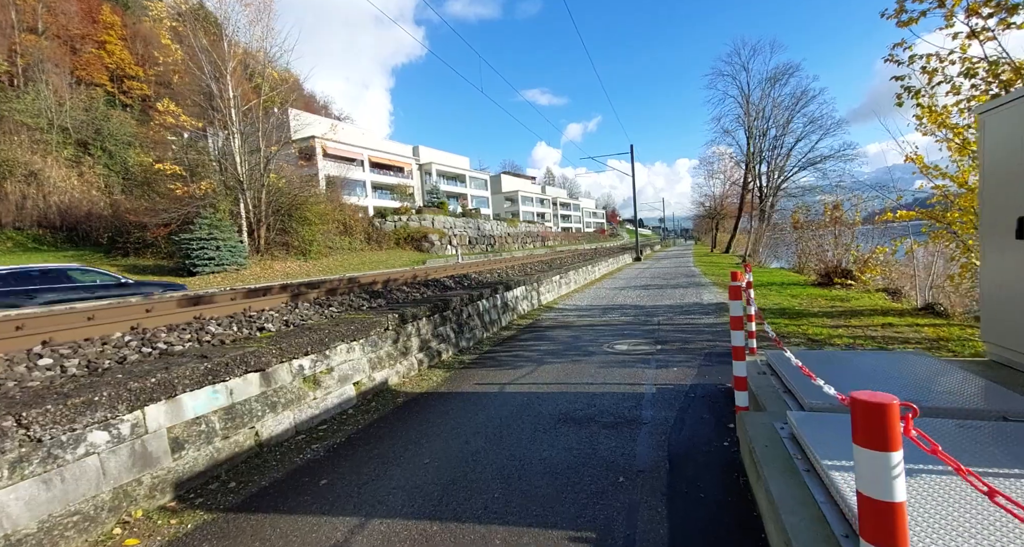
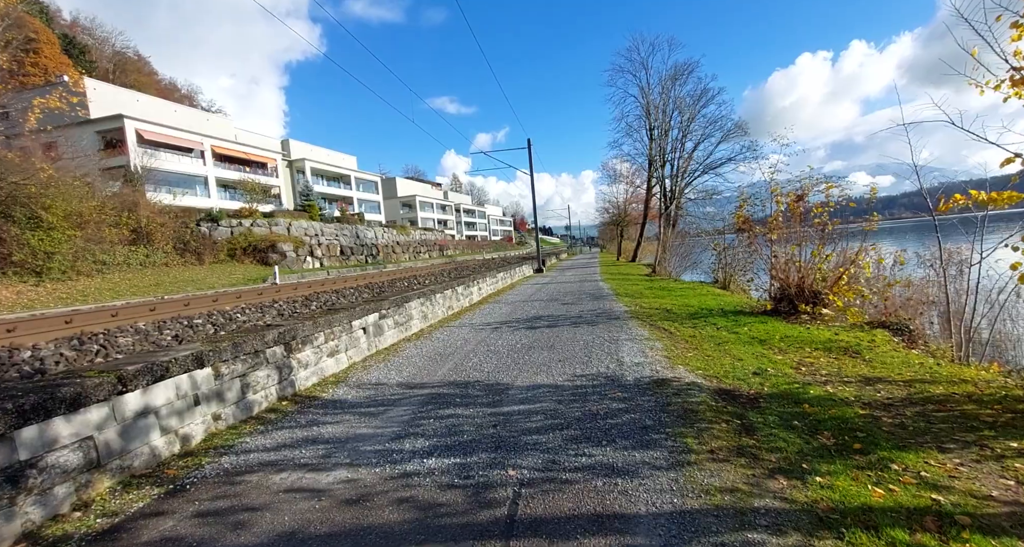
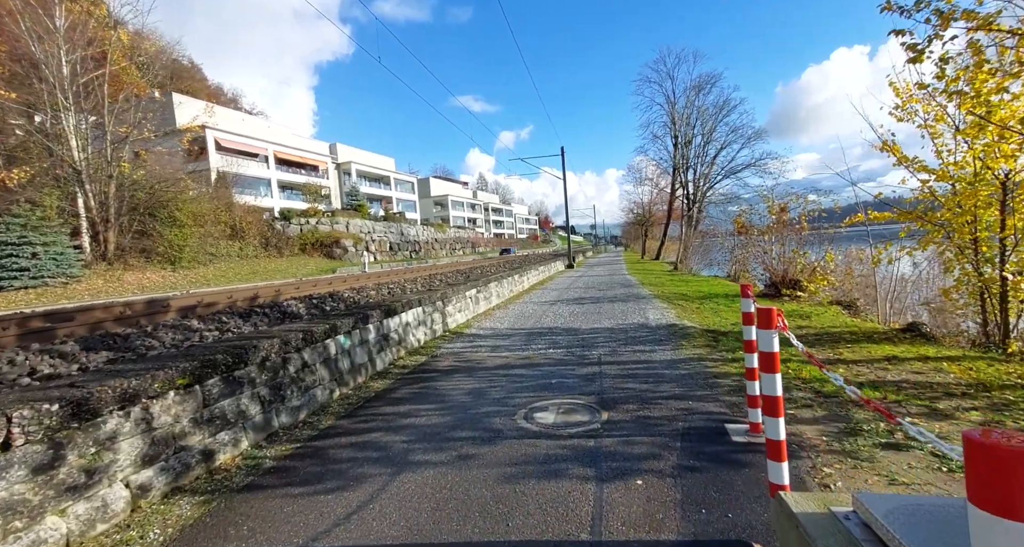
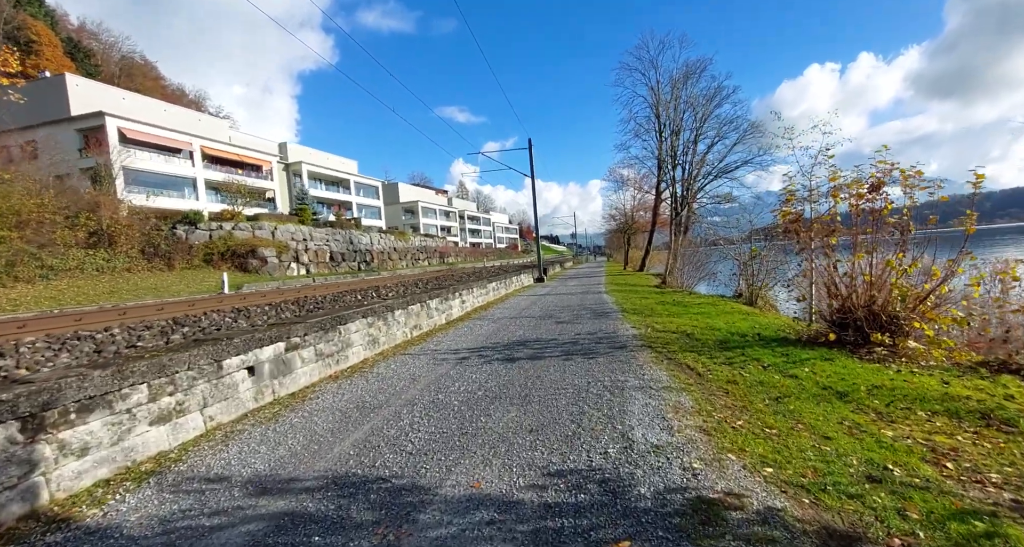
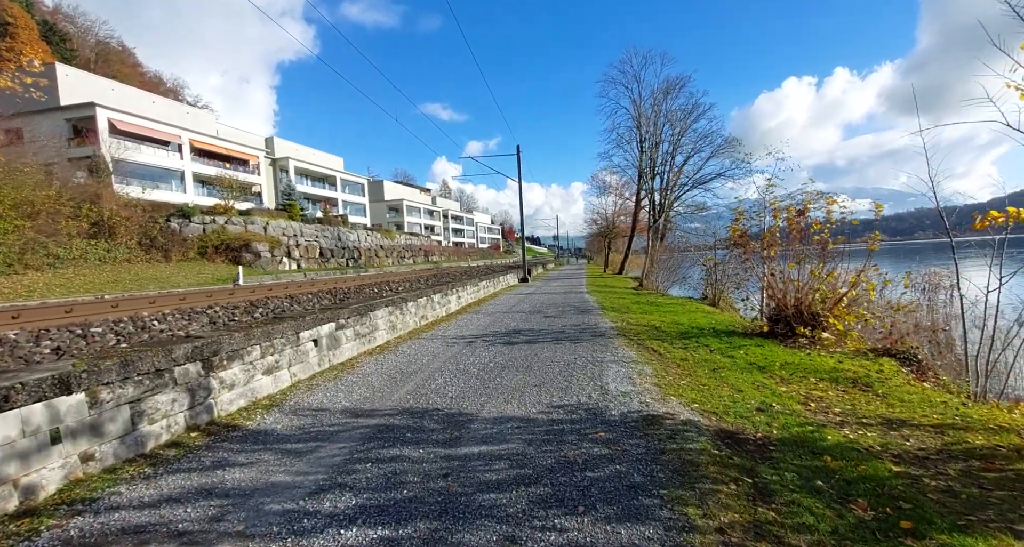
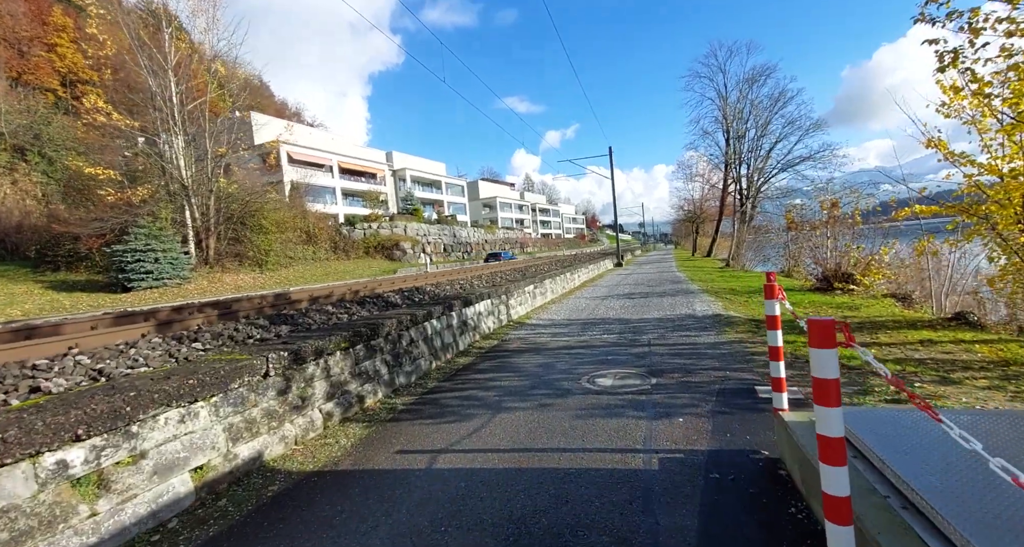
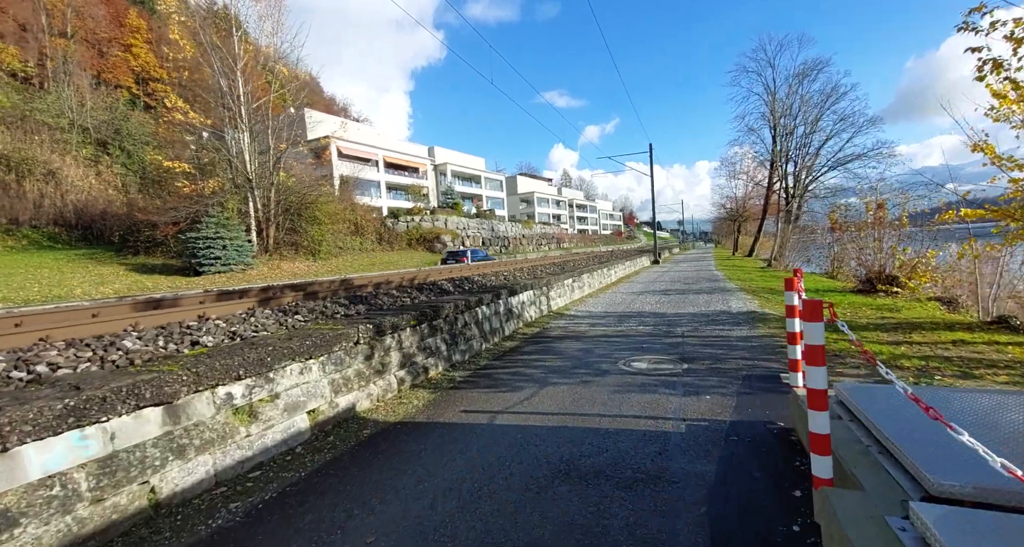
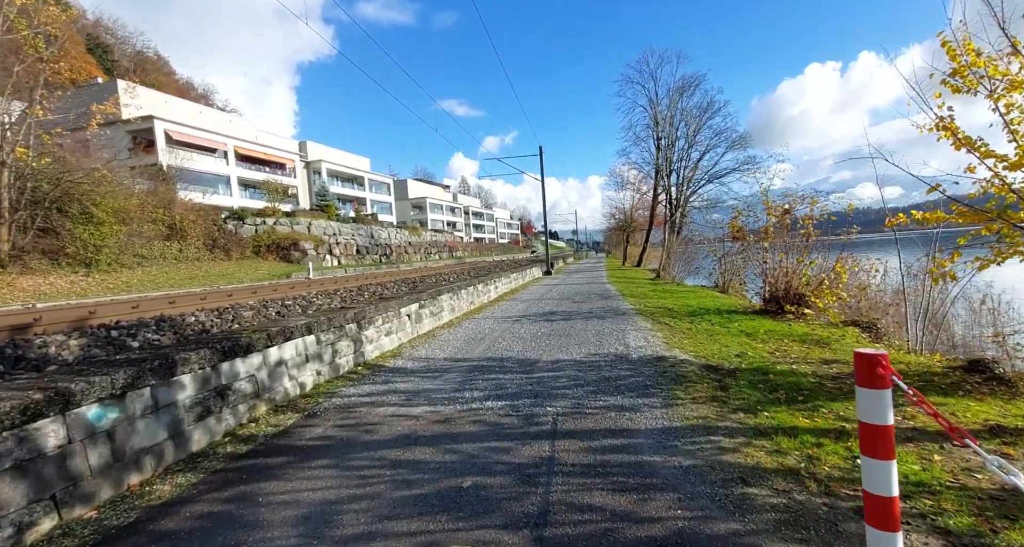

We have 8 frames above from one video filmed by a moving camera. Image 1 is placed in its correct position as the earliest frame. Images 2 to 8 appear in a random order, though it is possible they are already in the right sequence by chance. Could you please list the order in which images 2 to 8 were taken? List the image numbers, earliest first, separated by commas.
7, 6, 3, 8, 2, 5, 4
